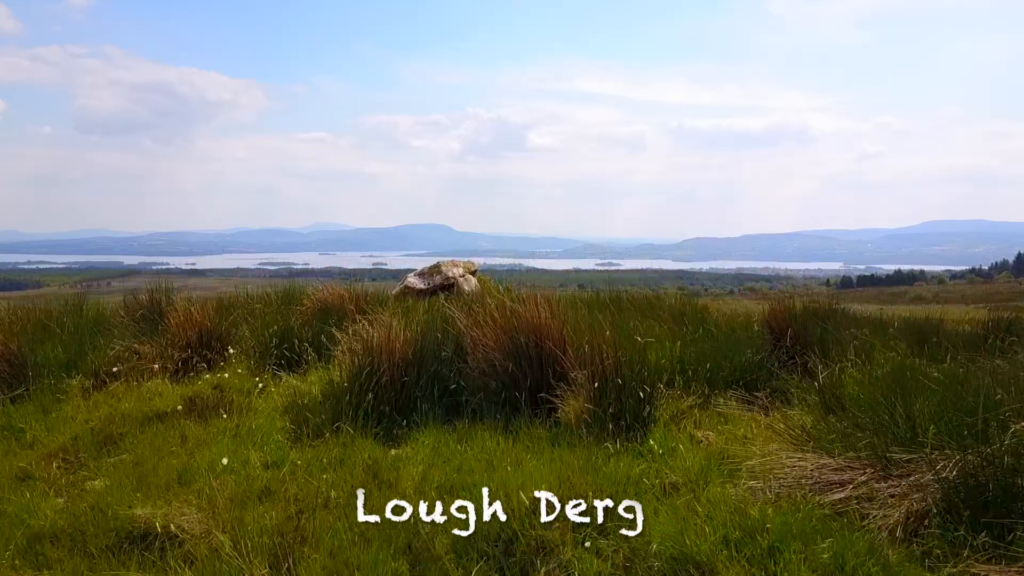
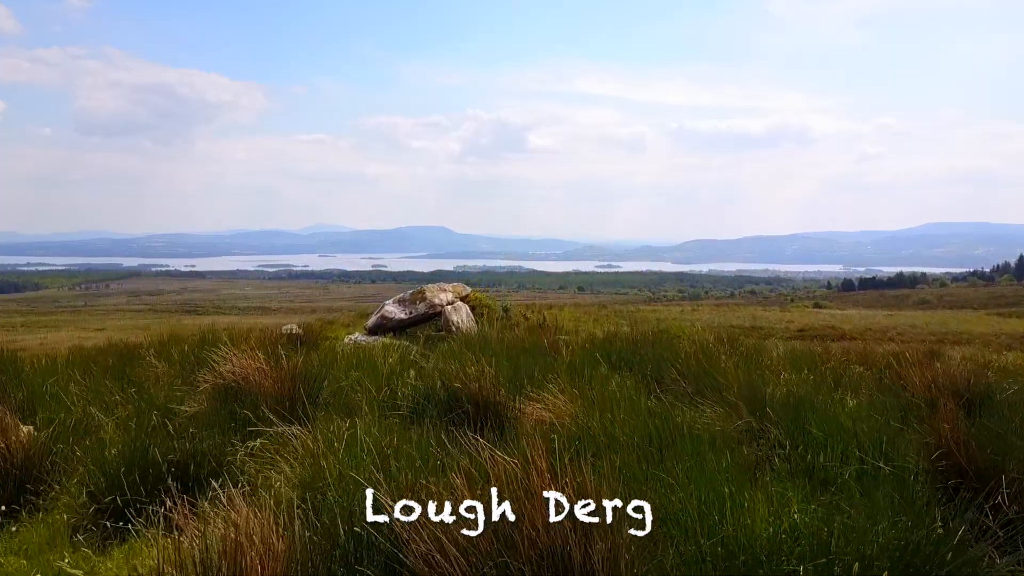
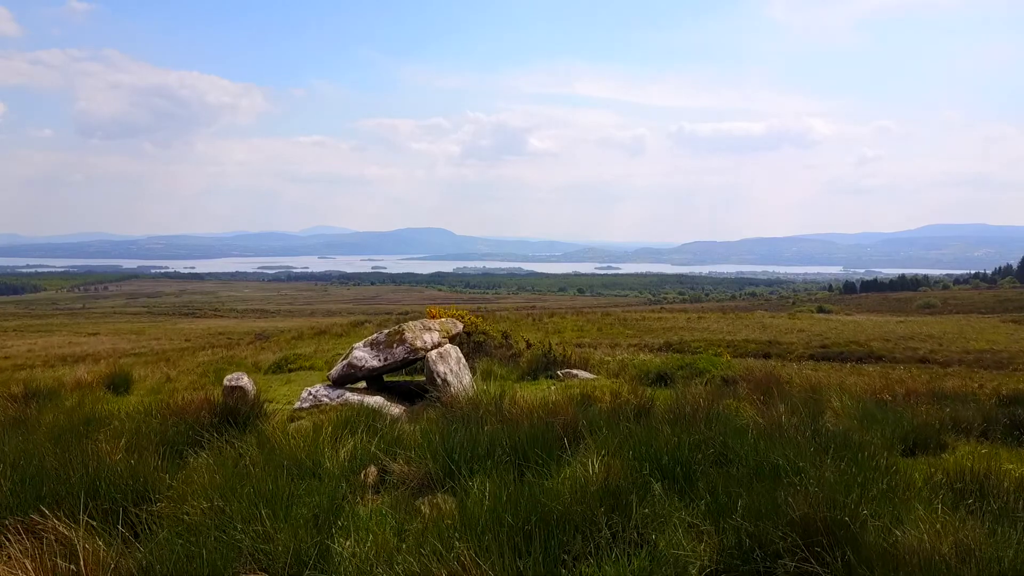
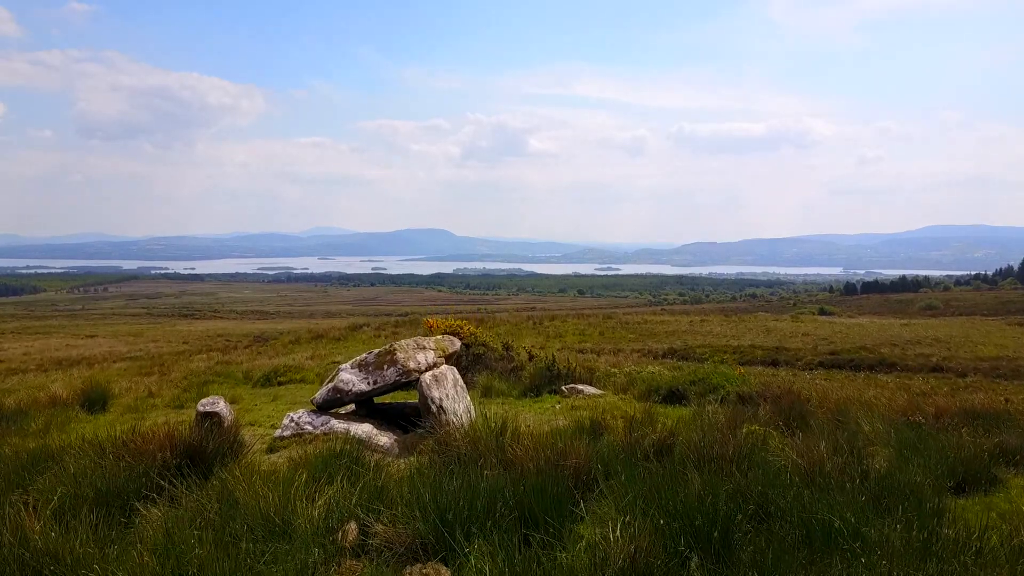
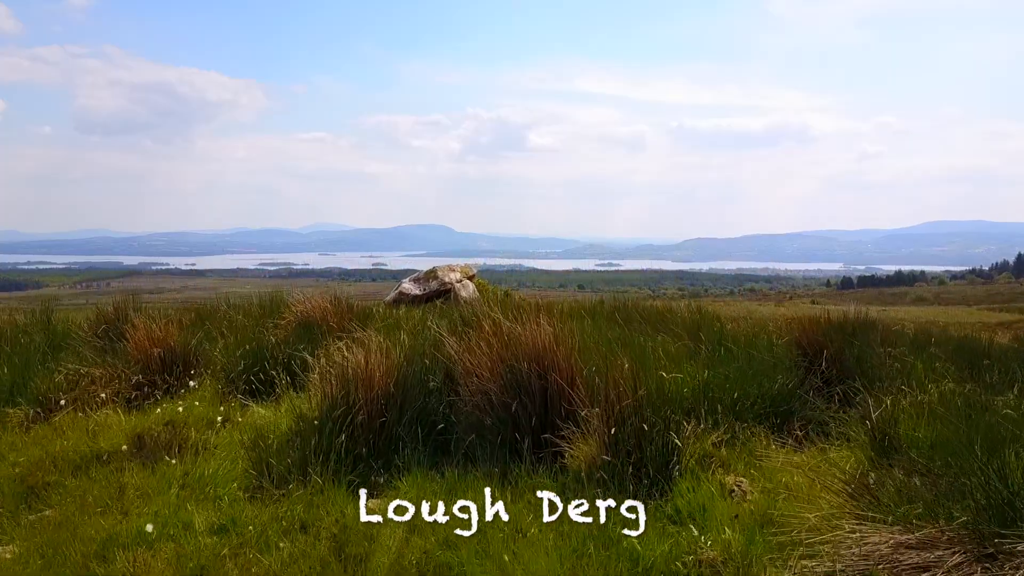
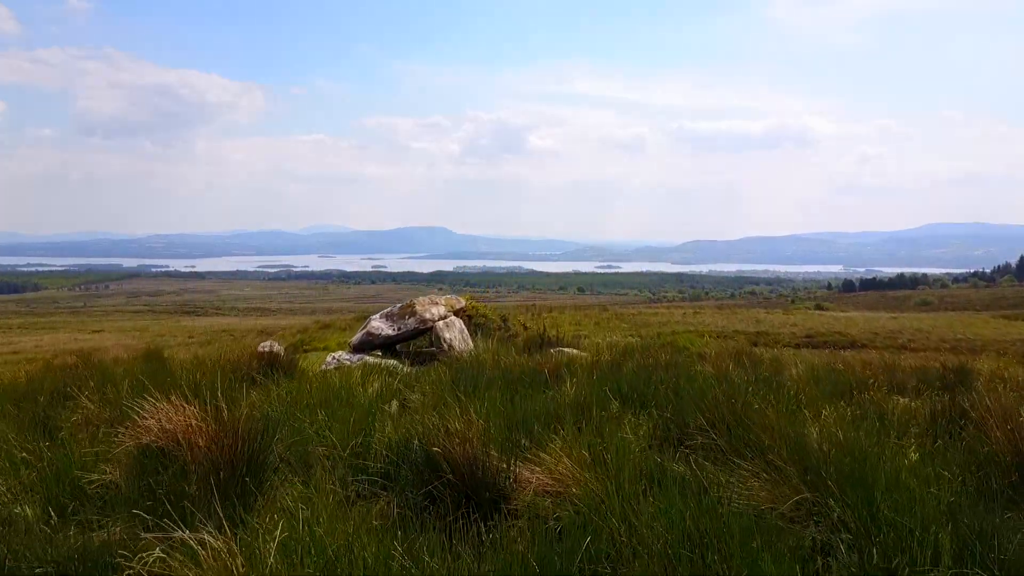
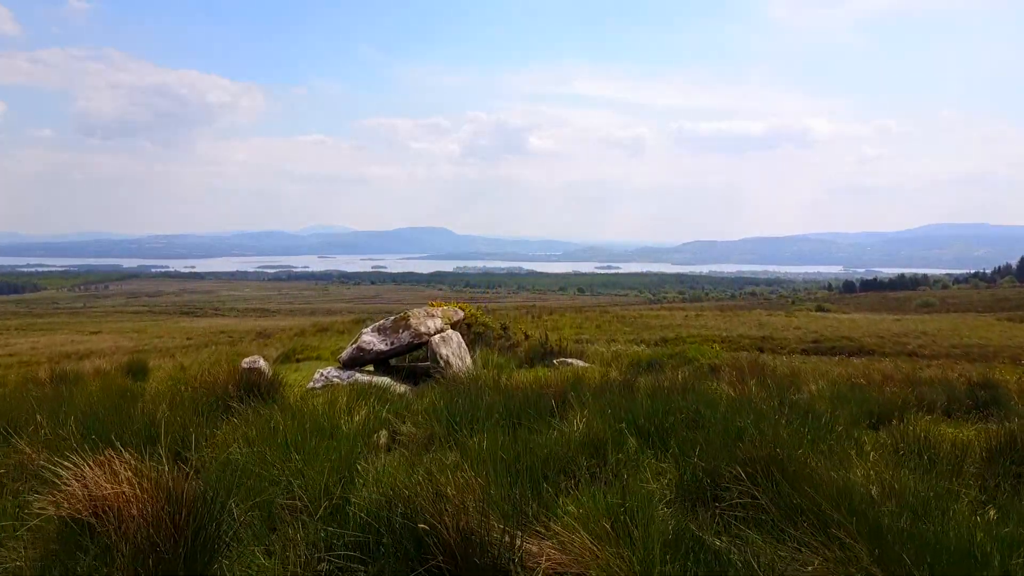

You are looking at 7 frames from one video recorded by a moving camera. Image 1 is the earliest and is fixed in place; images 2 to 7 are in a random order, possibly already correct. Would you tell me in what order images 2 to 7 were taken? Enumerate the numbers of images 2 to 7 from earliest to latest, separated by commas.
5, 2, 6, 7, 3, 4
